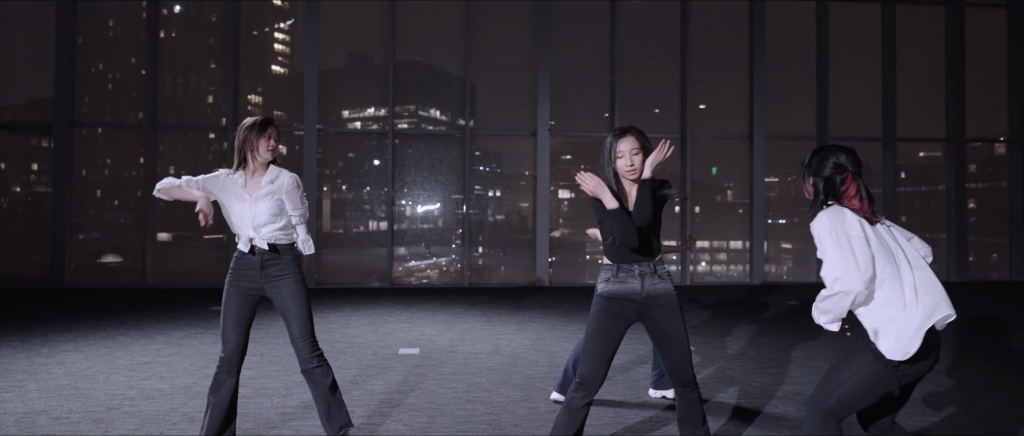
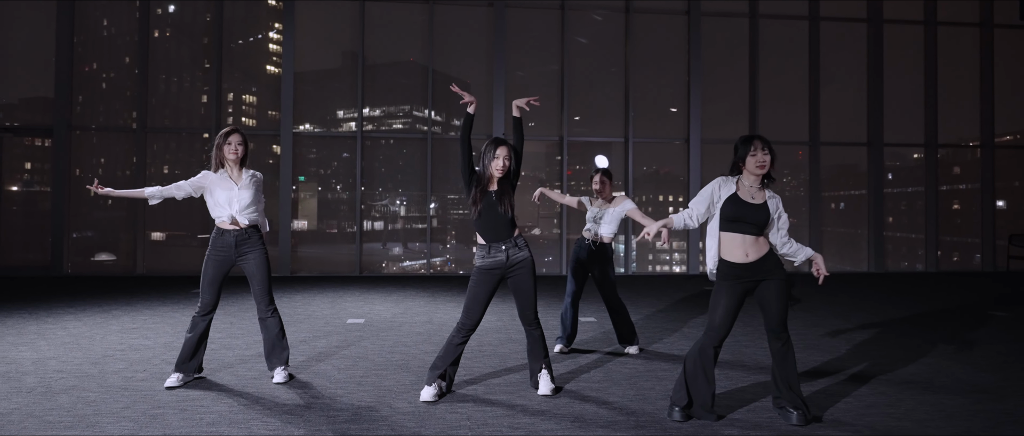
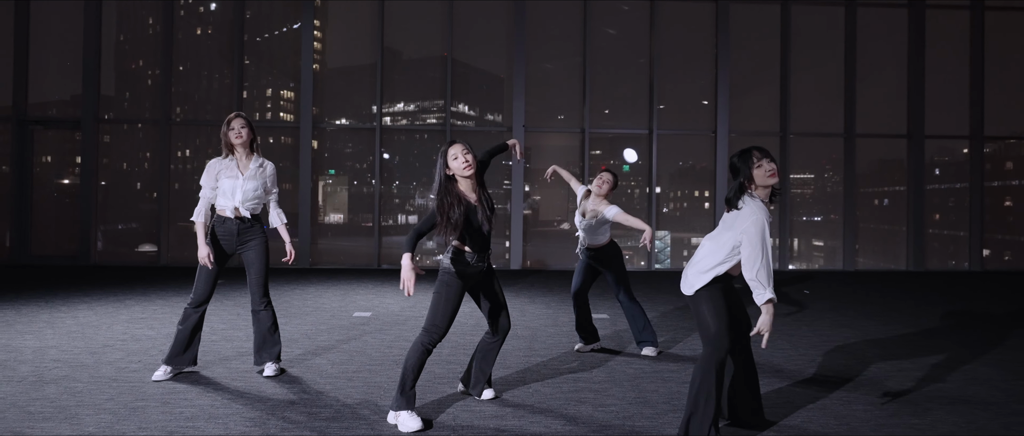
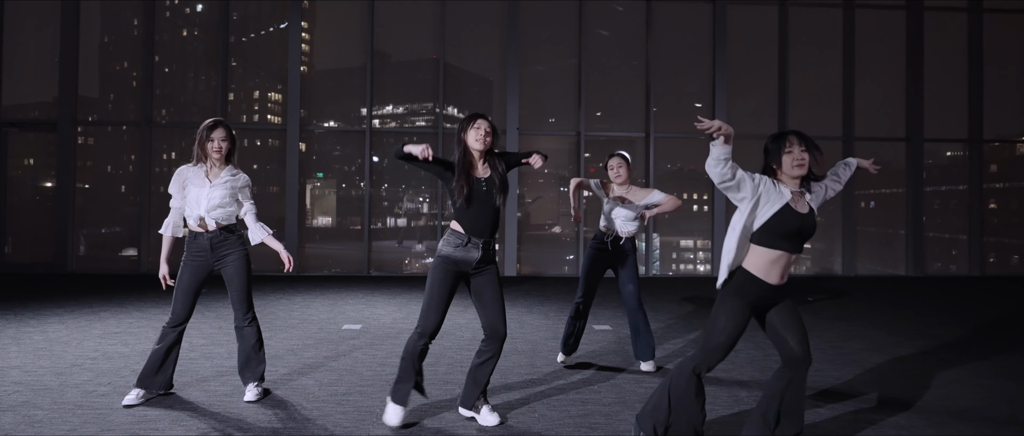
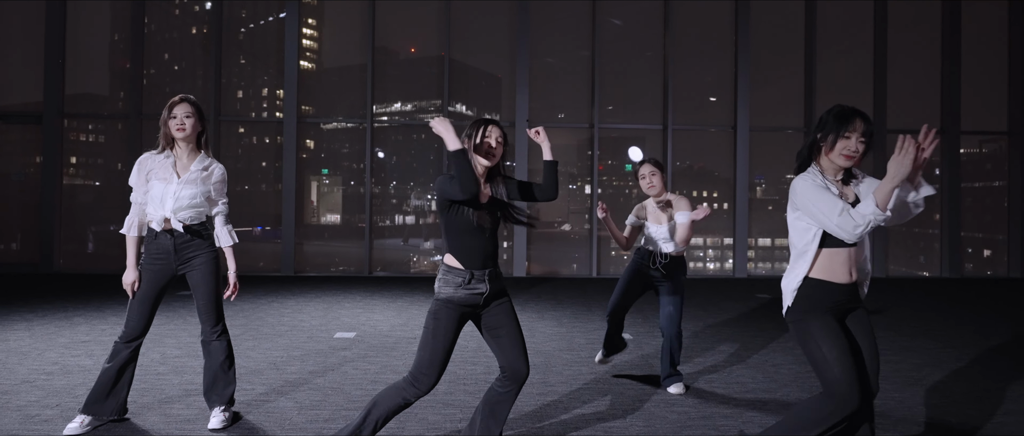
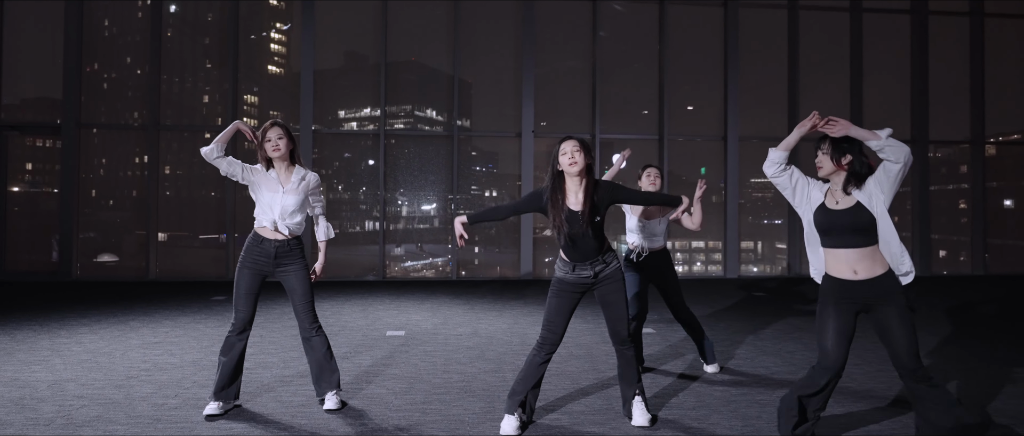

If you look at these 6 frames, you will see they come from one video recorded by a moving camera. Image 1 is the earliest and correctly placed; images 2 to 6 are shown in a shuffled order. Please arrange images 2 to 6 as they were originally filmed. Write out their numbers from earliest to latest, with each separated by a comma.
6, 2, 4, 5, 3
